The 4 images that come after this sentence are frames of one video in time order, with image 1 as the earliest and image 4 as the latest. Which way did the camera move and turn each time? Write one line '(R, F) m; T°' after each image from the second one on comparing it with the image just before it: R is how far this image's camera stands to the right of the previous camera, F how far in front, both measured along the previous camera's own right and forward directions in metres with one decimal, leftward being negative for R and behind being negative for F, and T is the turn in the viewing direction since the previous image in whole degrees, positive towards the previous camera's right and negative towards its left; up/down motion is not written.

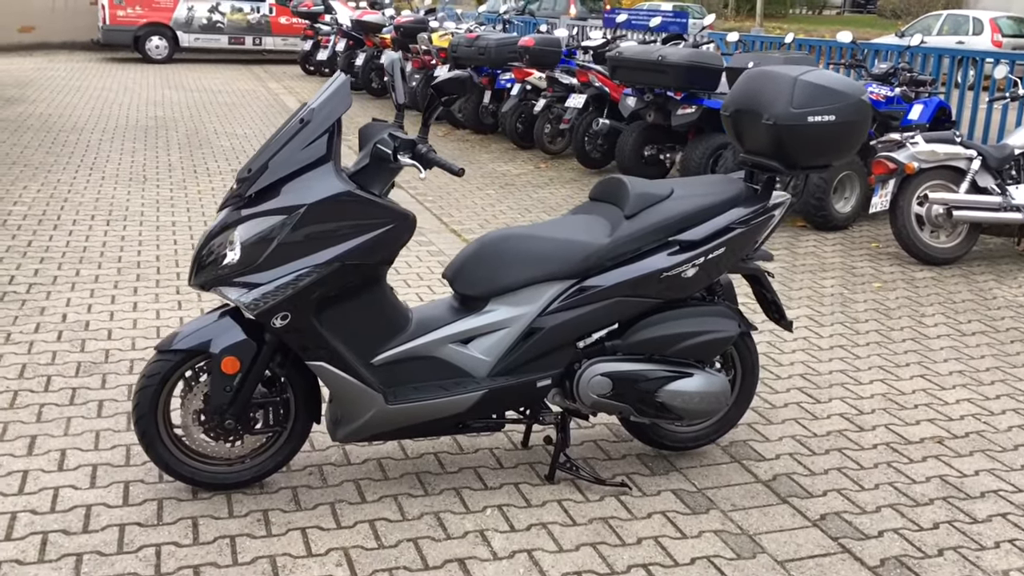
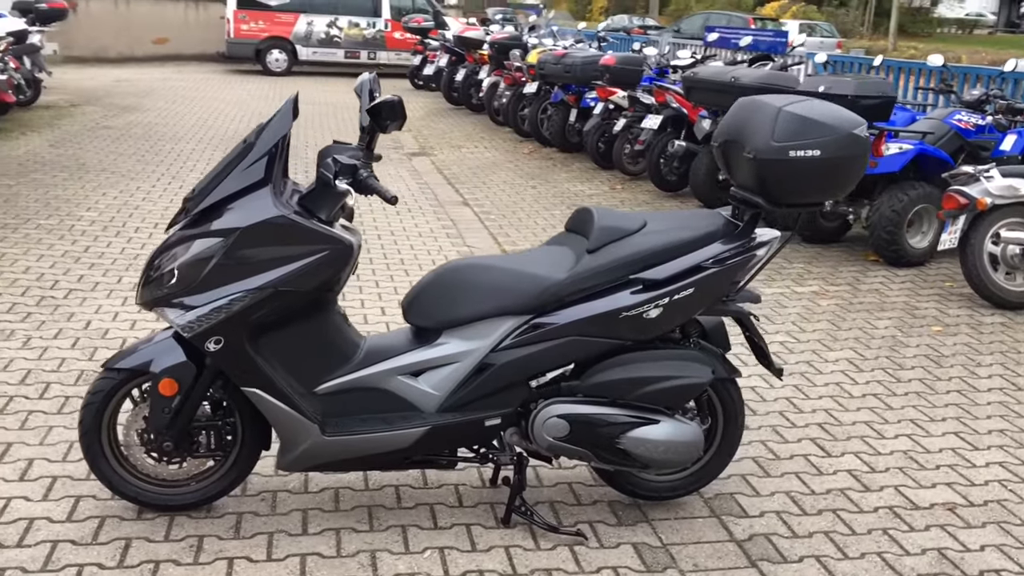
(+0.6, +0.2) m; -7°
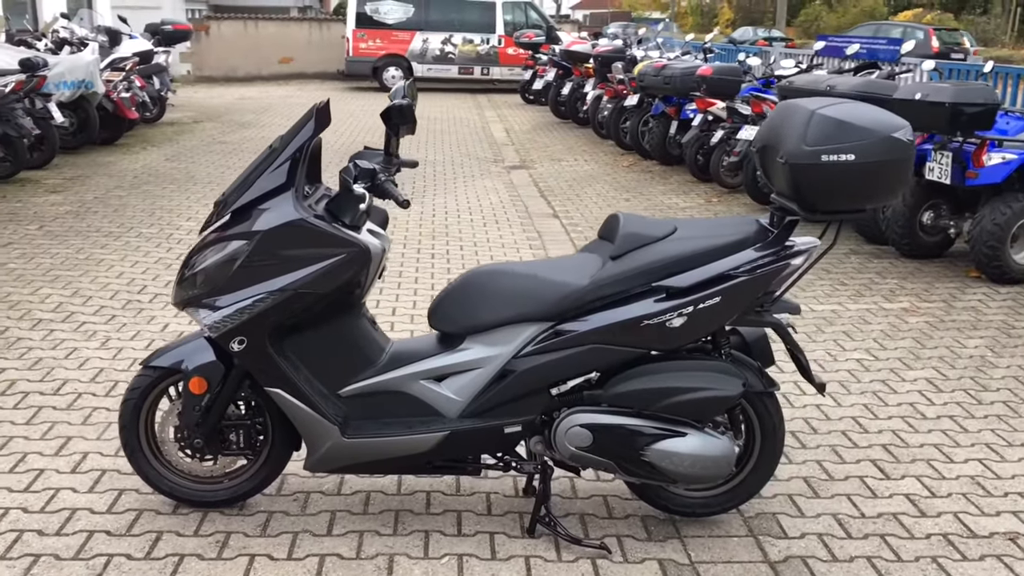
(+0.3, +0.1) m; -7°
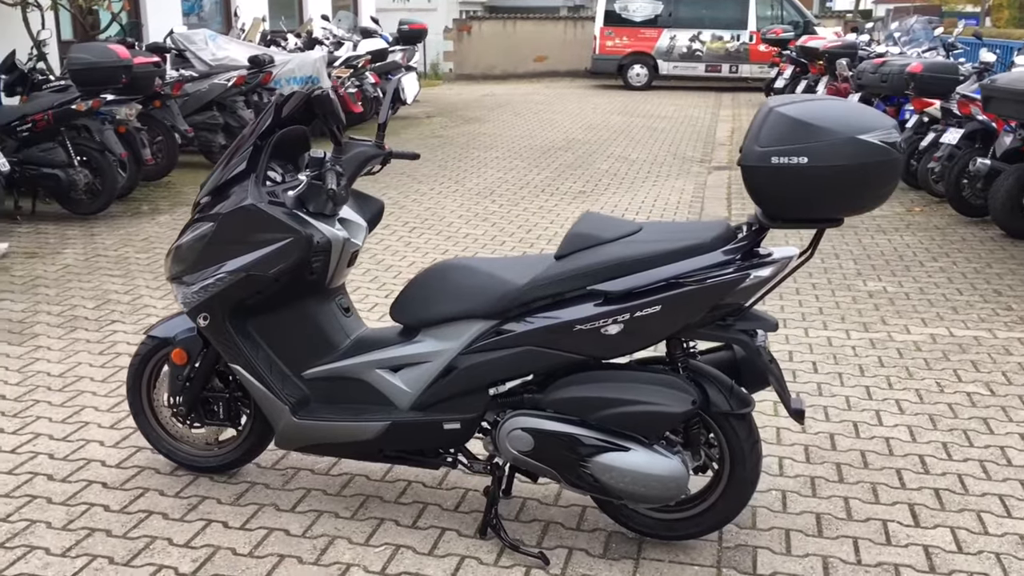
(+1.0, +0.2) m; -16°
